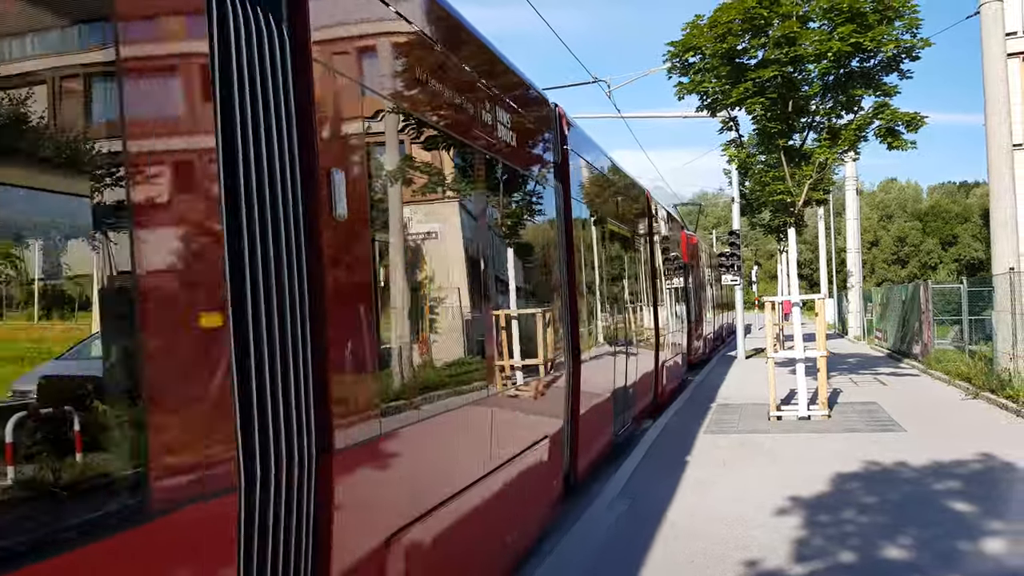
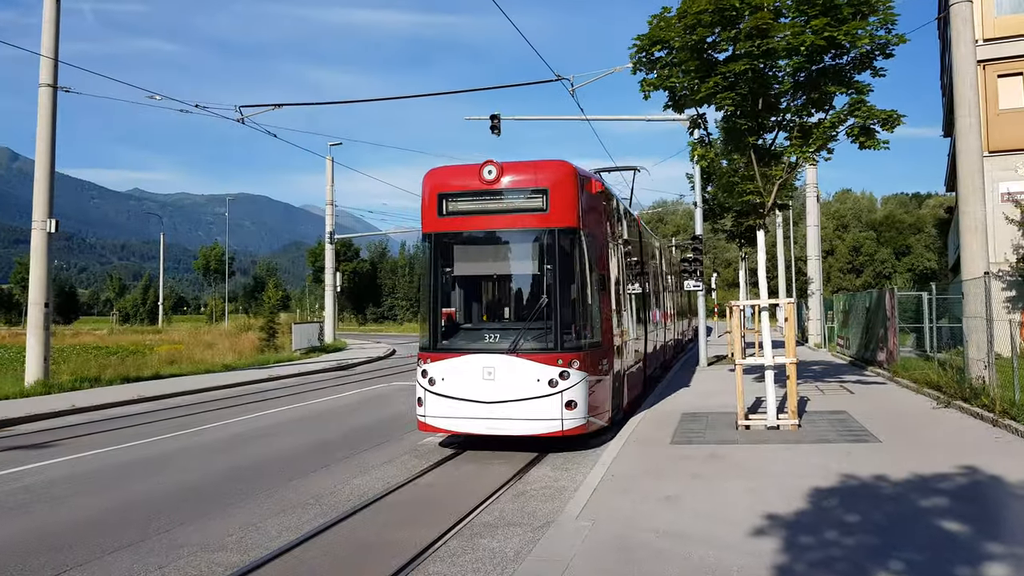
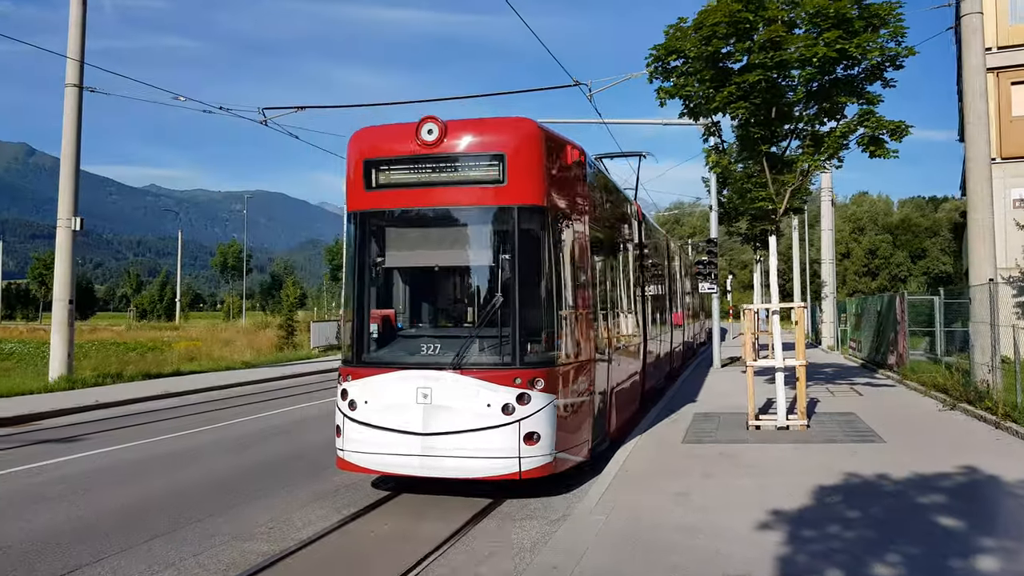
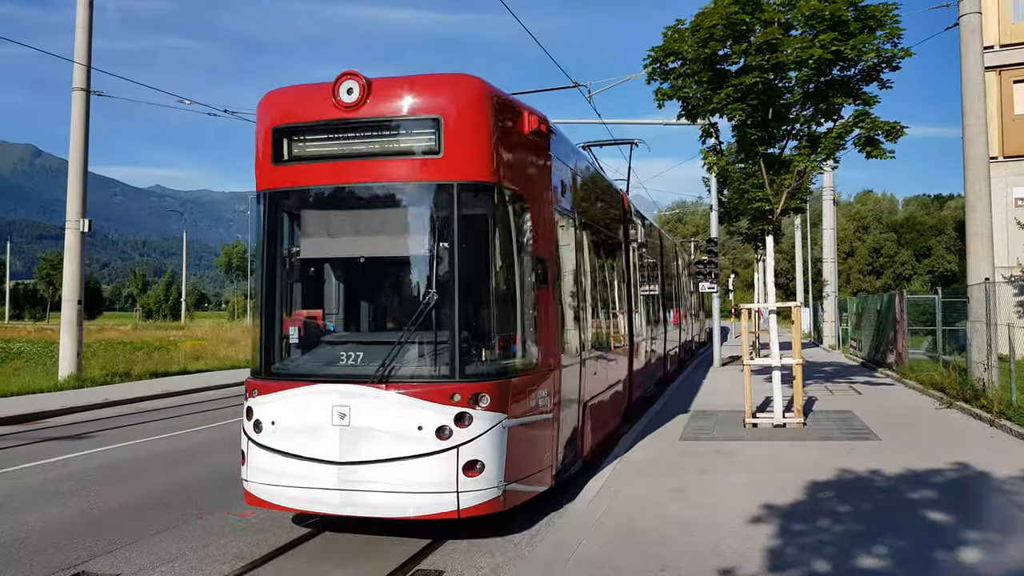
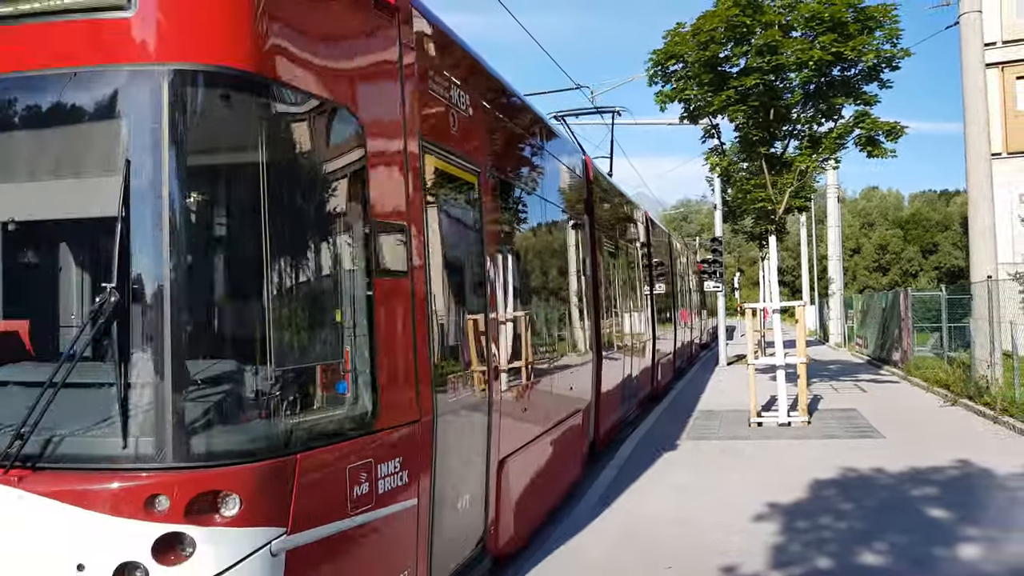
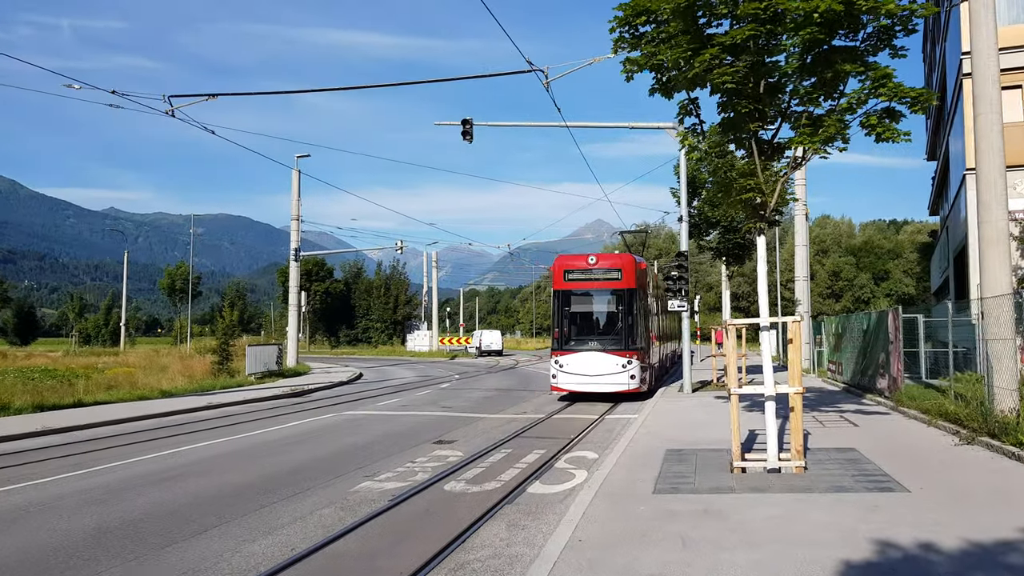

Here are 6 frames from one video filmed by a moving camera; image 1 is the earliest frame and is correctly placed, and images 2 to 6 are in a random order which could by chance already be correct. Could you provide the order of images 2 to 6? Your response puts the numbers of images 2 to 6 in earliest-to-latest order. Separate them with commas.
5, 4, 3, 2, 6
